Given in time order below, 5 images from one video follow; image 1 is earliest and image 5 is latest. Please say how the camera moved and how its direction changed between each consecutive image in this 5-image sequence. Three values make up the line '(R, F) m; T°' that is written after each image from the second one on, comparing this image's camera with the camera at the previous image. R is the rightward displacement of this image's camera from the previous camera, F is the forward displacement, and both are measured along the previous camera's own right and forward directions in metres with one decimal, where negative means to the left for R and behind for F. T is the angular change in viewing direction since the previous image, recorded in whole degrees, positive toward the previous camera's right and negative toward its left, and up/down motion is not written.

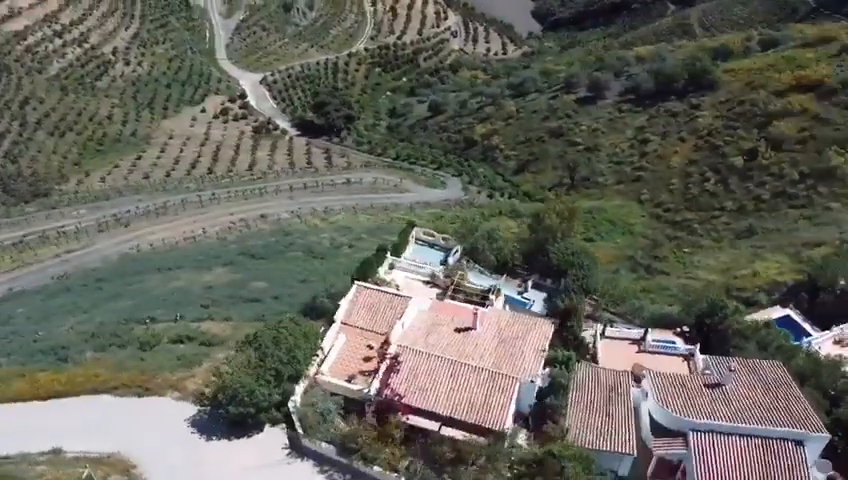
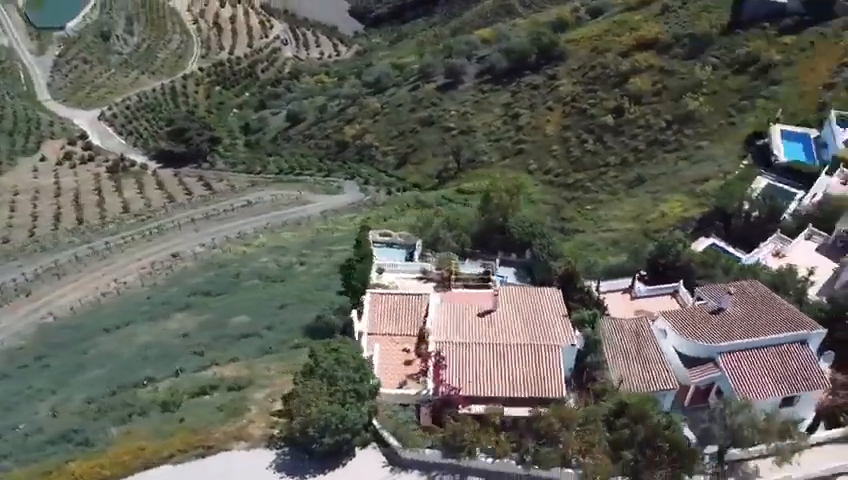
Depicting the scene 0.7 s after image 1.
(-7.7, +0.9) m; +13°
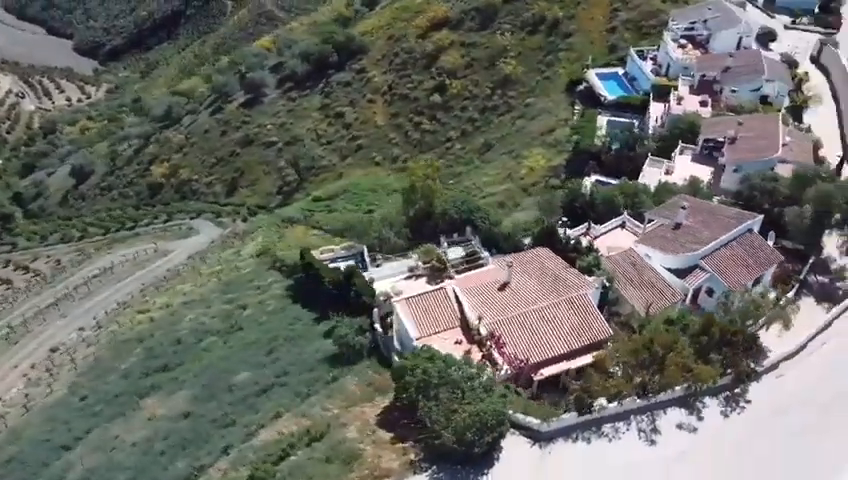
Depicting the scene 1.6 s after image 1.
(-10.8, +1.7) m; +19°
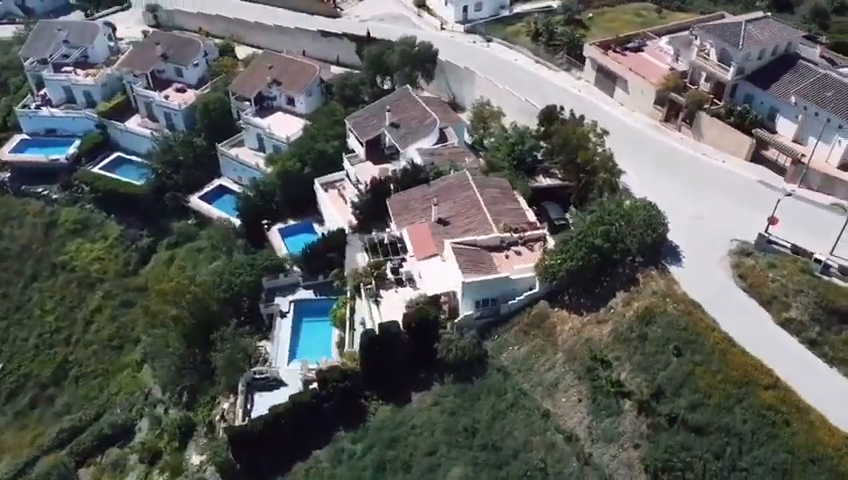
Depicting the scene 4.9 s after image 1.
(-25.1, +15.0) m; +55°
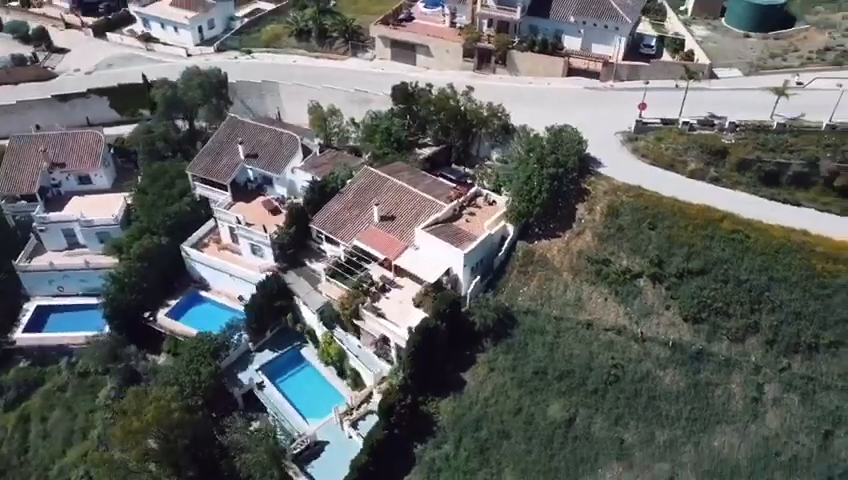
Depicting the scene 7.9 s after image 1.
(-15.4, +3.5) m; +28°
